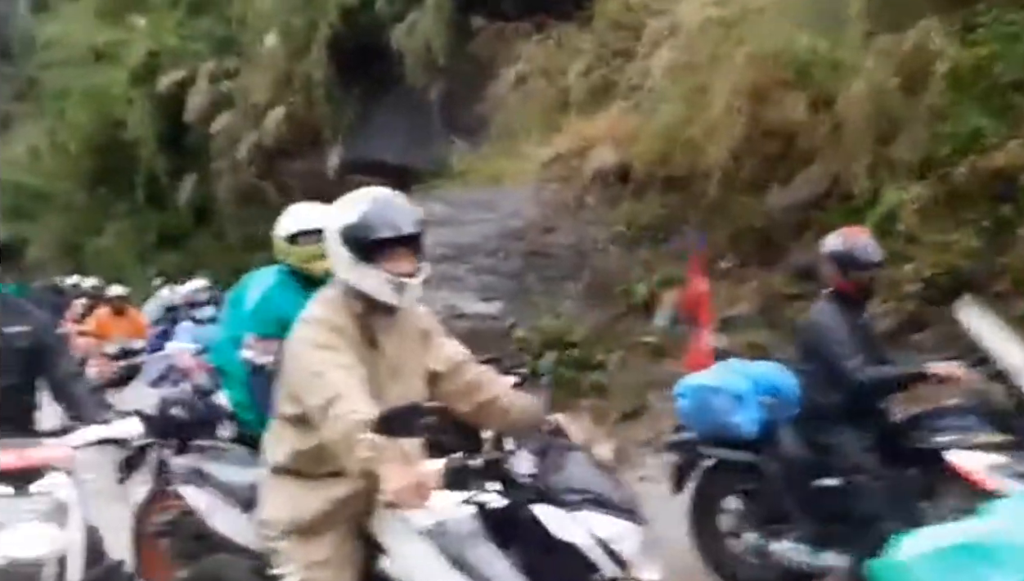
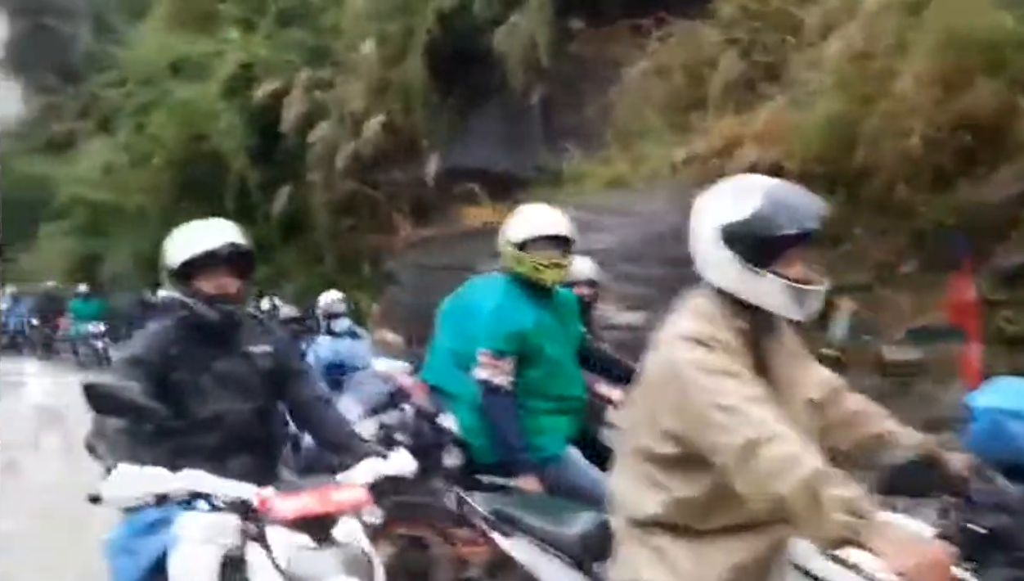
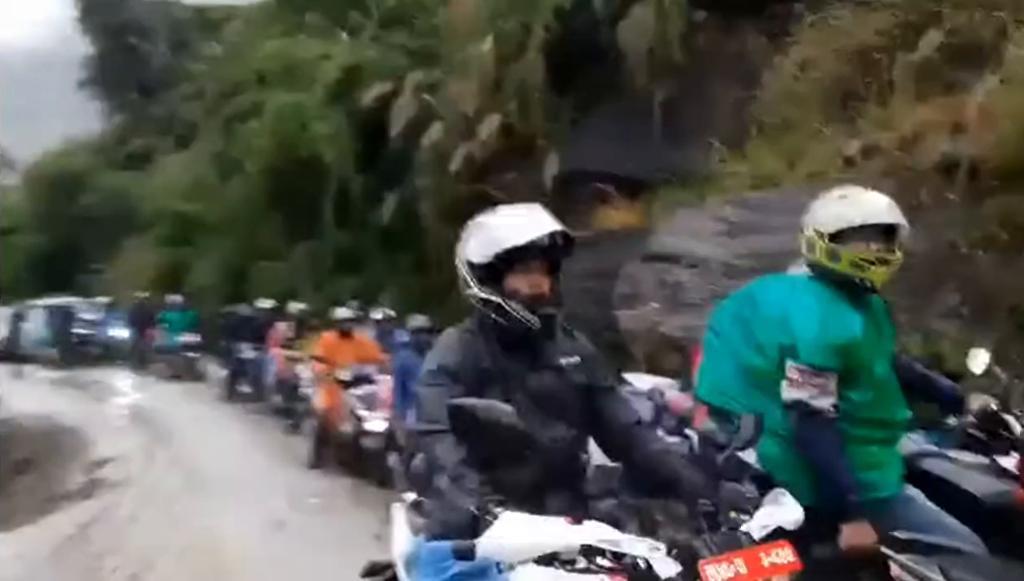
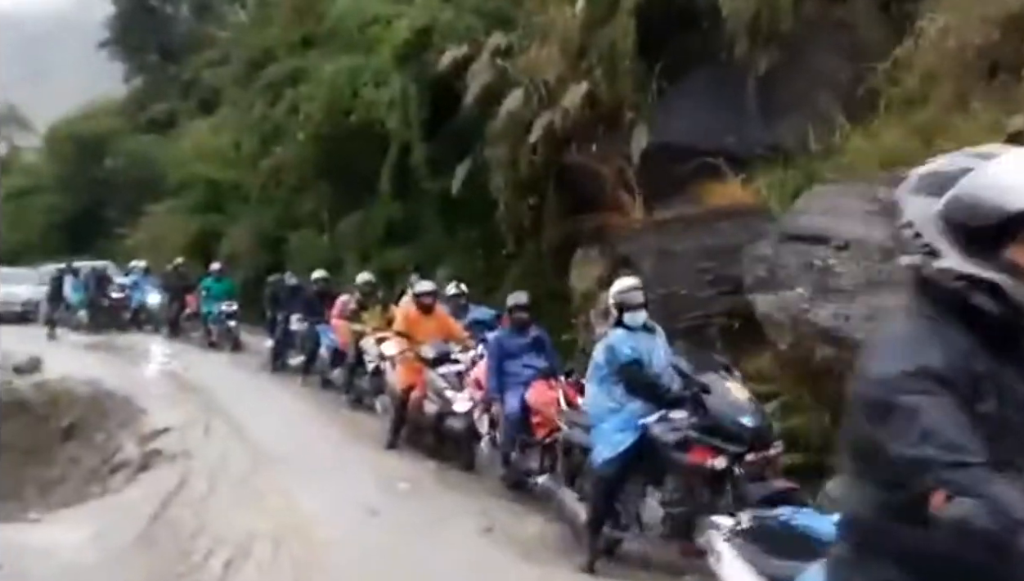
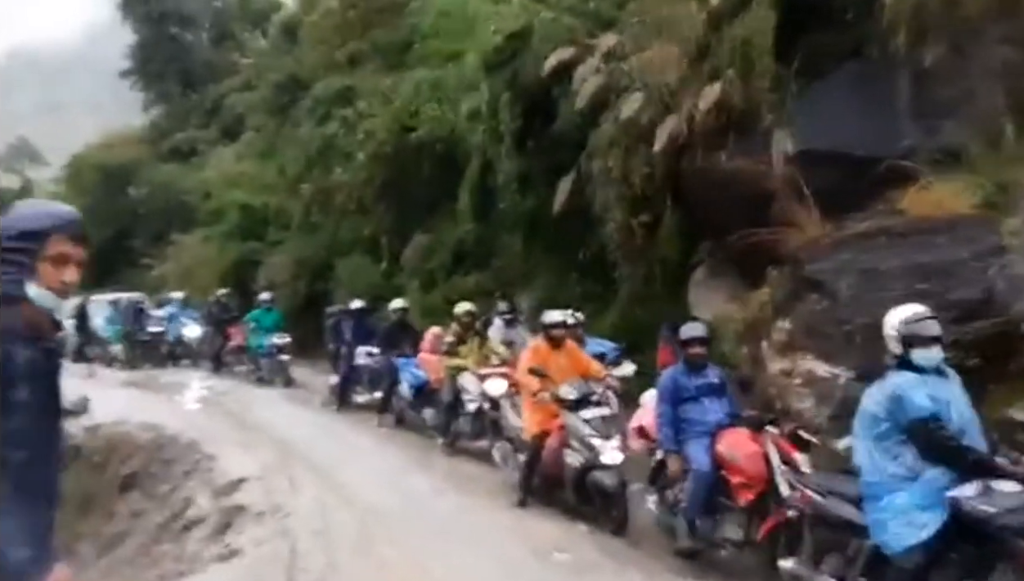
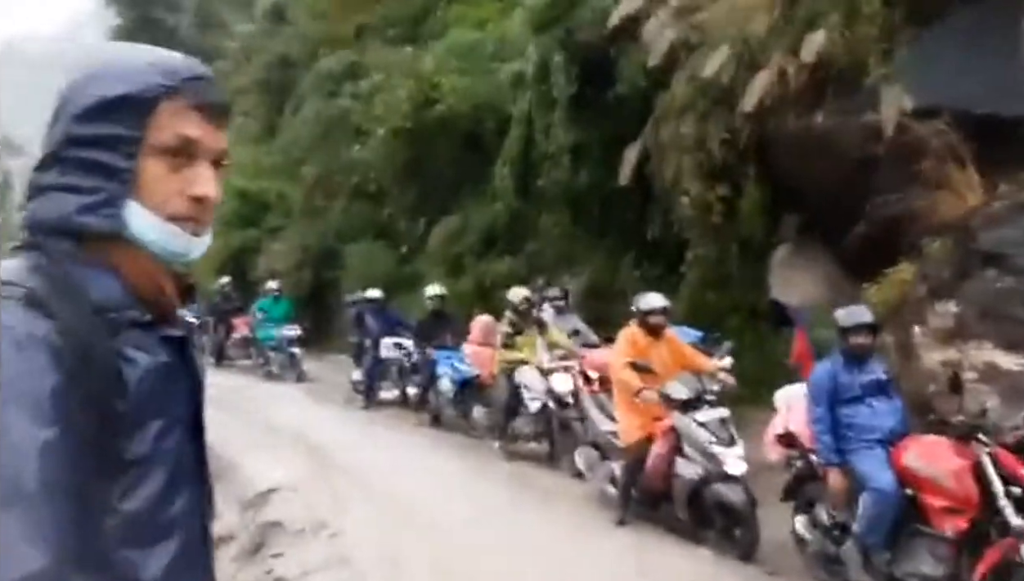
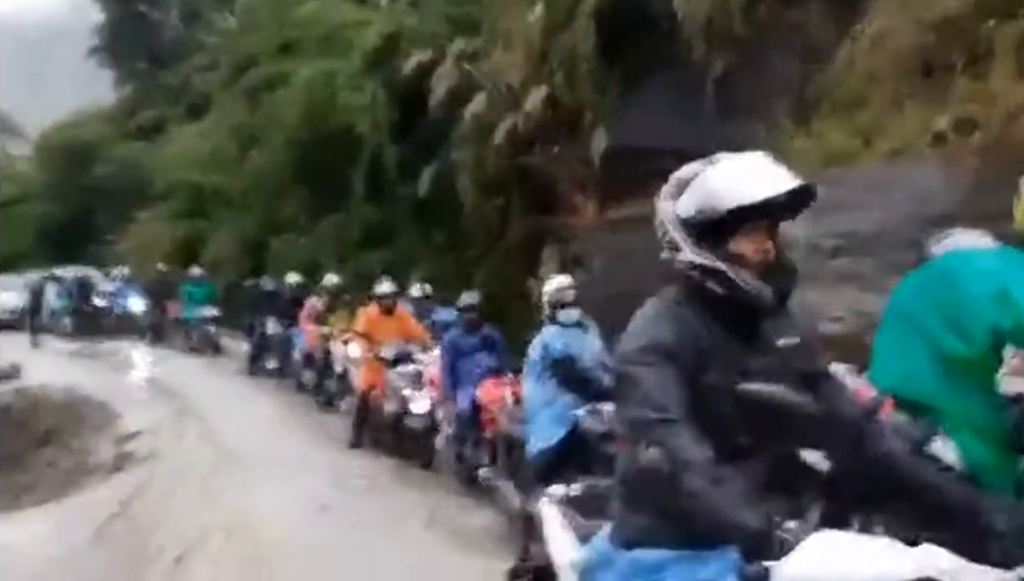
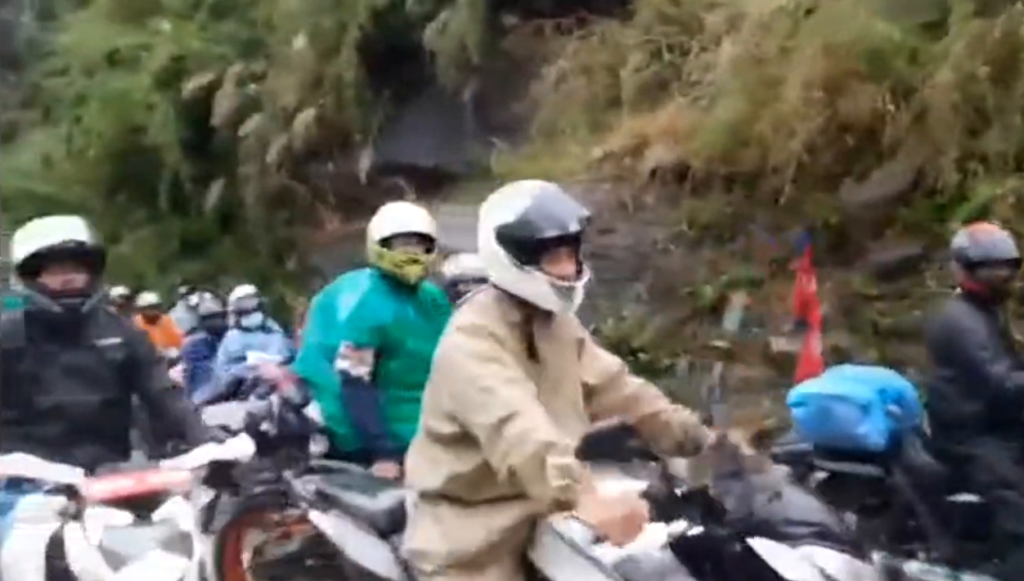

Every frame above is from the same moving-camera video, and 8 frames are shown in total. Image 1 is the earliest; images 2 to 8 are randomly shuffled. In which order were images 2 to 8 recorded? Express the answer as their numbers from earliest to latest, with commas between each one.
8, 2, 3, 7, 4, 5, 6
